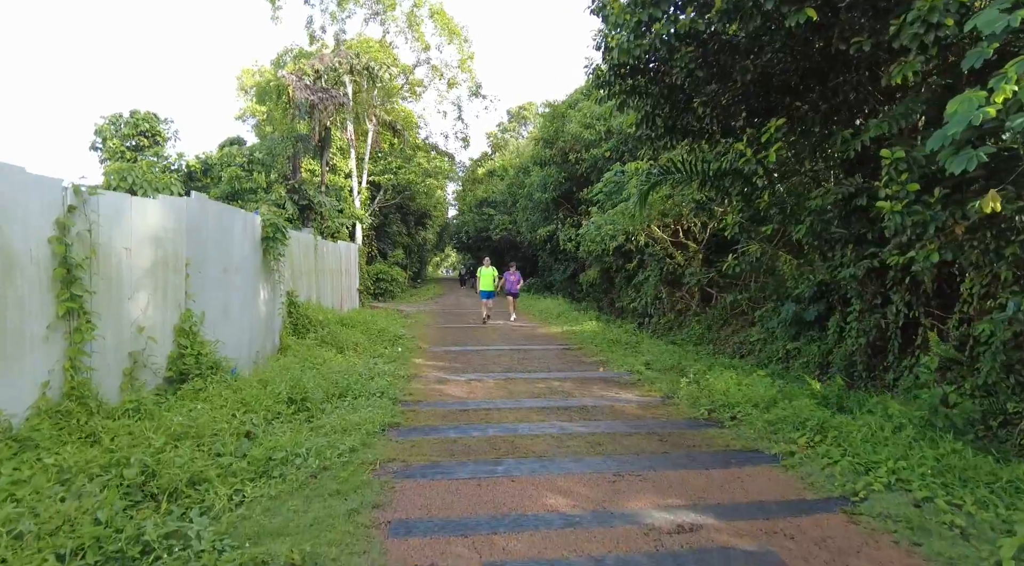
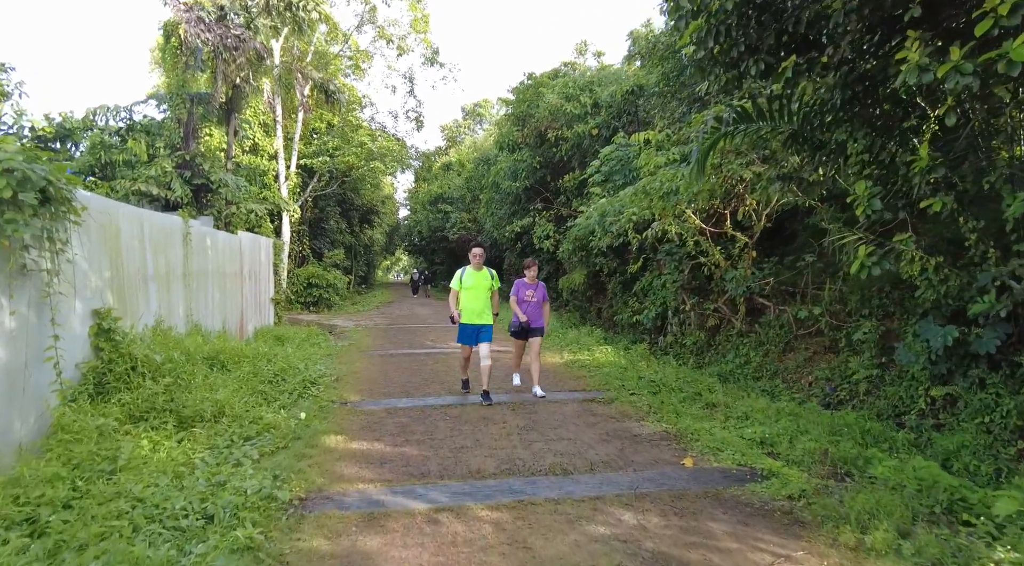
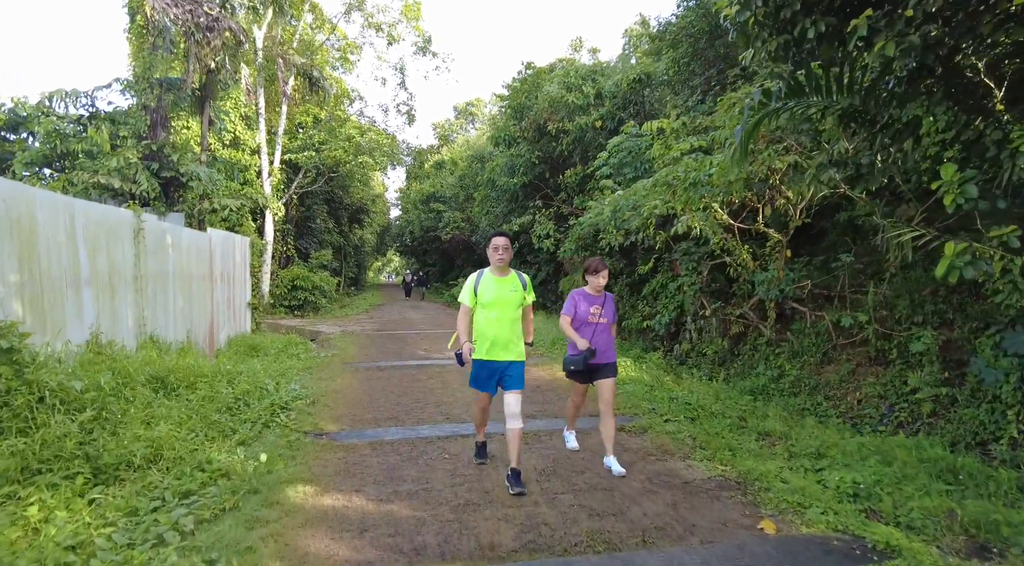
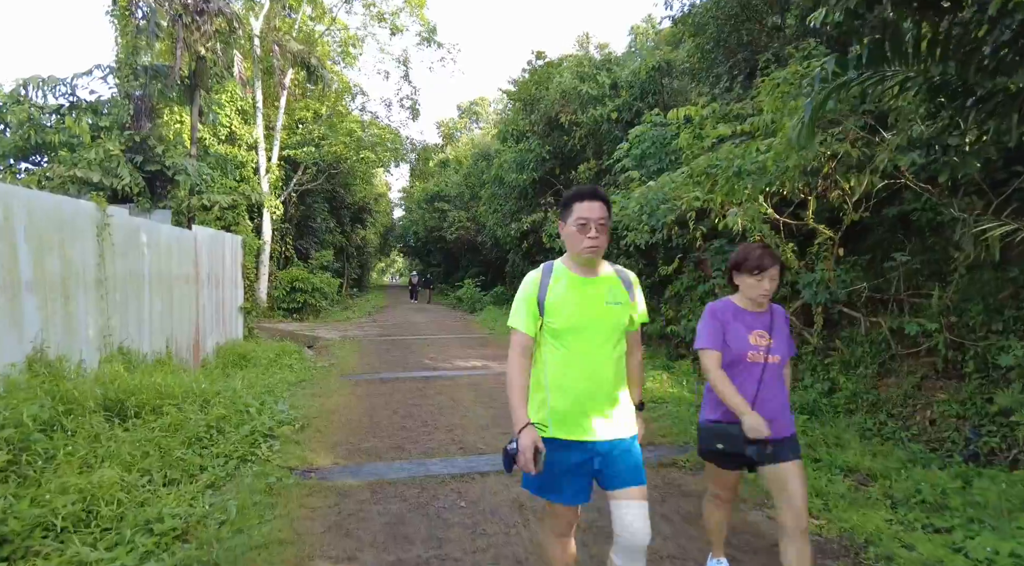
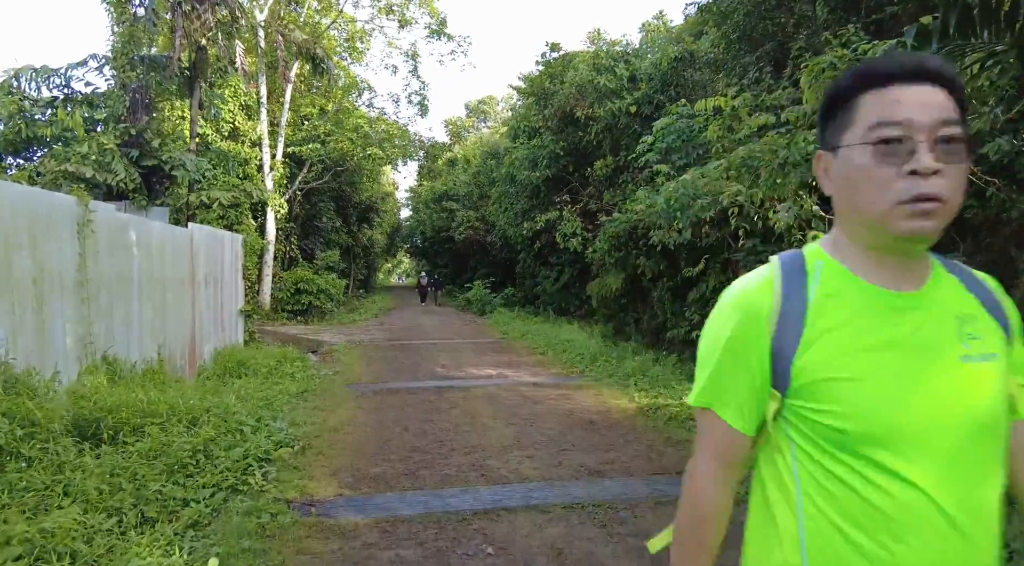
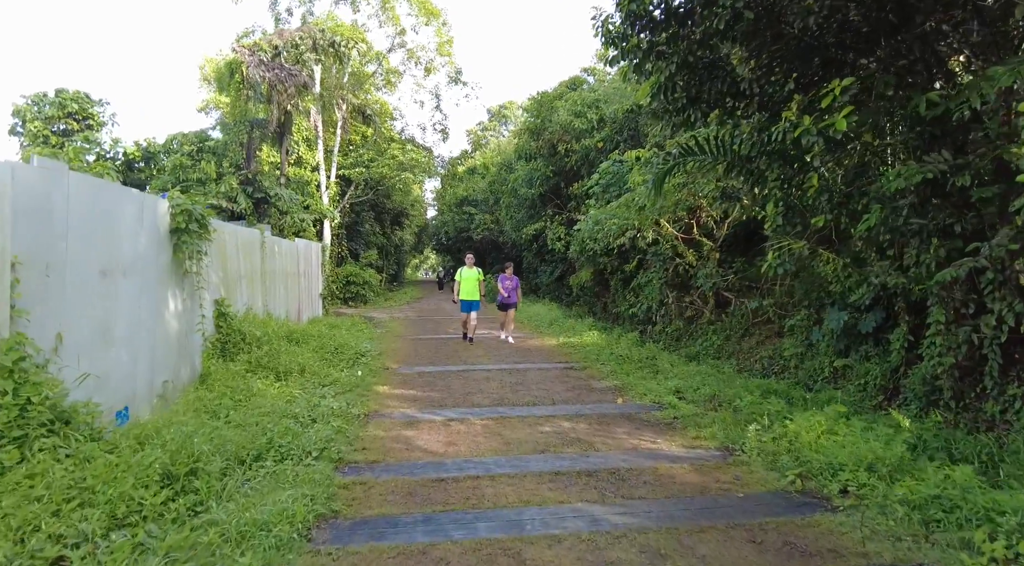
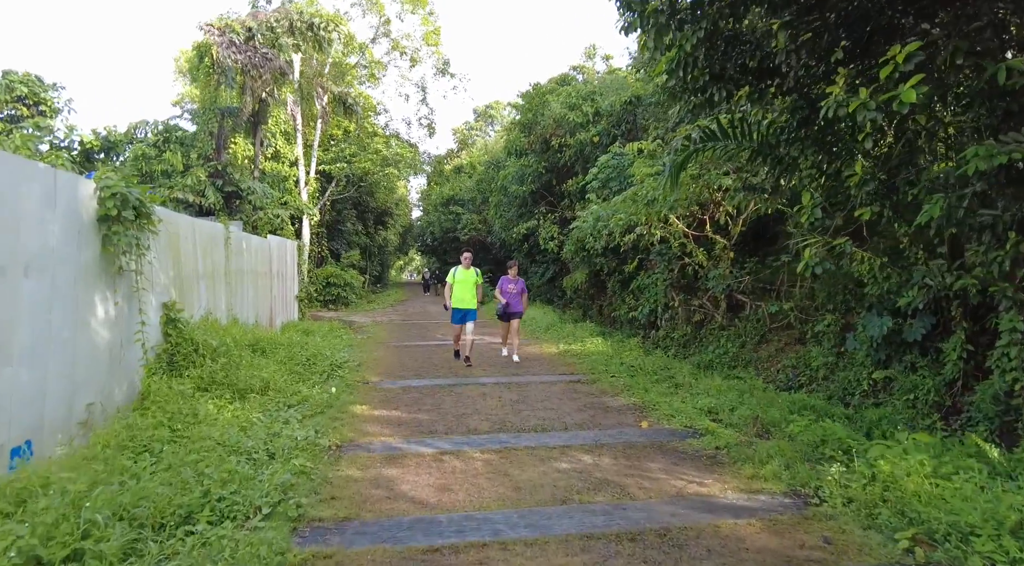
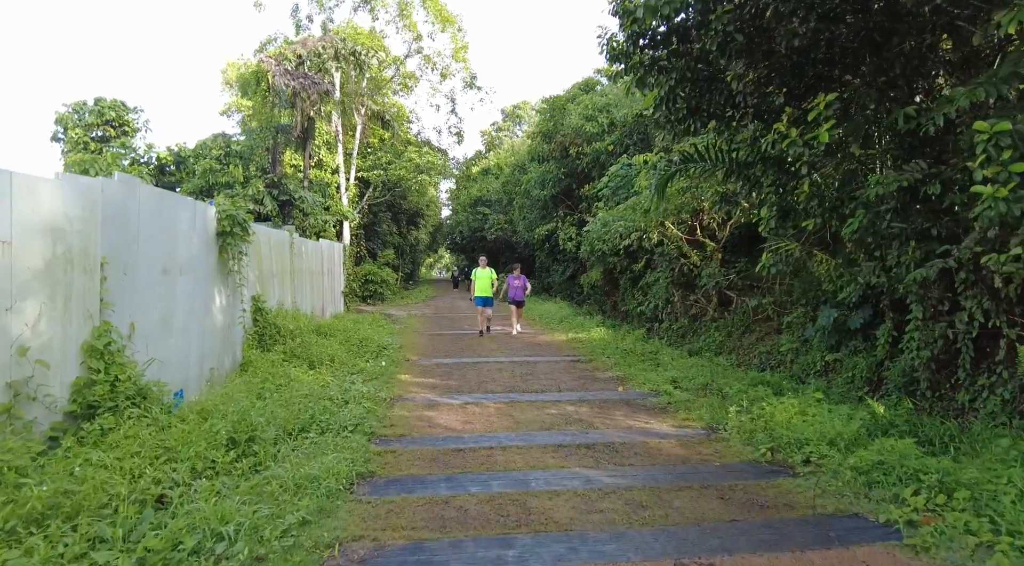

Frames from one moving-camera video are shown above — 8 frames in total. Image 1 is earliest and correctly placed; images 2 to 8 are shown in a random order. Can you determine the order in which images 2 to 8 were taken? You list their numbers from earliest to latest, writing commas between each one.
8, 6, 7, 2, 3, 4, 5
